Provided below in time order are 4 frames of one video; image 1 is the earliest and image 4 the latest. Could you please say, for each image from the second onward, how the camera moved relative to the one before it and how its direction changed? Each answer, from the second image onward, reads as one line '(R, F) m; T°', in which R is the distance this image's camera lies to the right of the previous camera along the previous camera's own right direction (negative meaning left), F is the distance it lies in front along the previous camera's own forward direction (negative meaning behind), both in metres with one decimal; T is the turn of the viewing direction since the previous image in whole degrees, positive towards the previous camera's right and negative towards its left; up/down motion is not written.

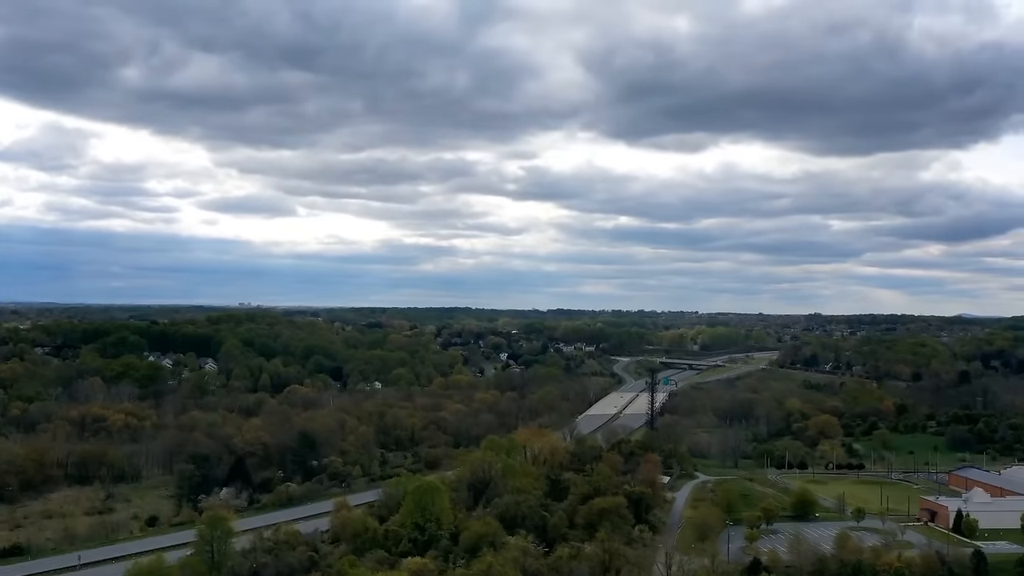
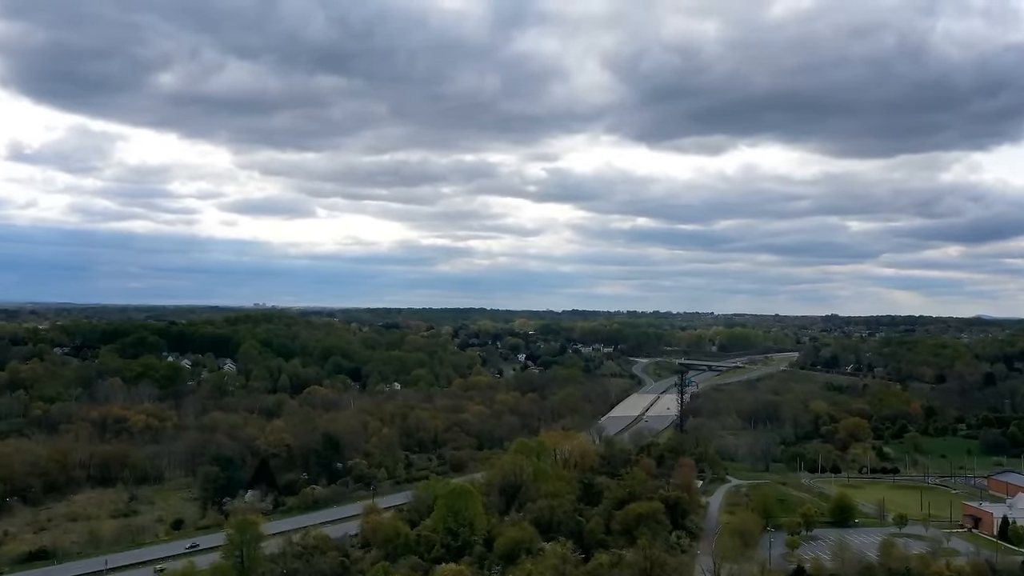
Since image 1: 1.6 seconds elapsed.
(-0.8, +0.8) m; -1°
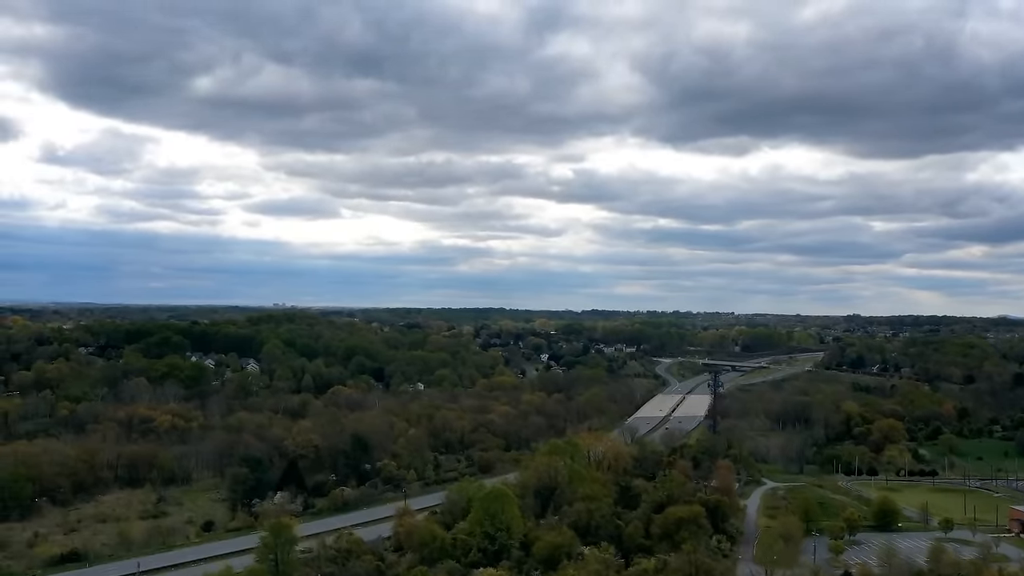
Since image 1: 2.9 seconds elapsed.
(-0.7, +0.6) m; -1°
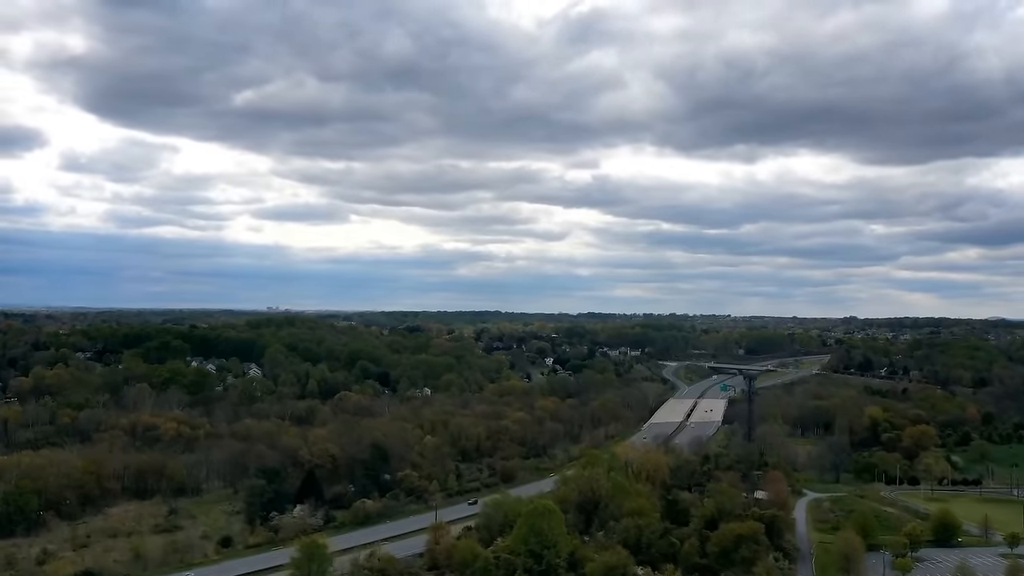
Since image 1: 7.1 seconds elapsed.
(-1.9, +2.0) m; 0°
